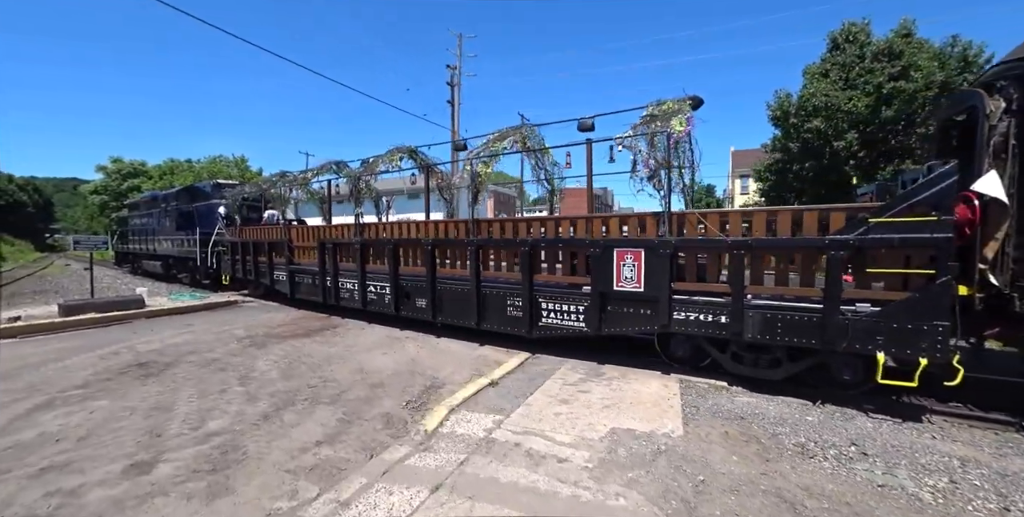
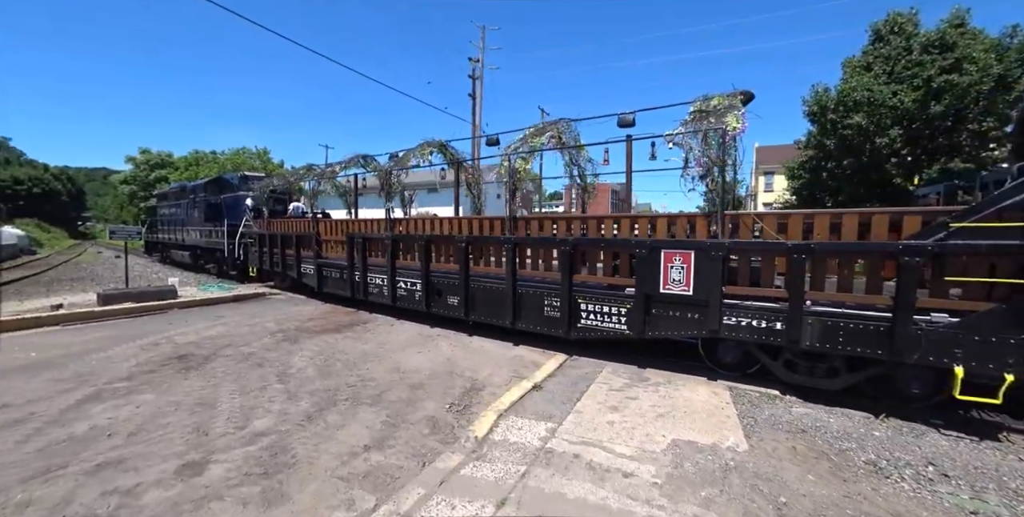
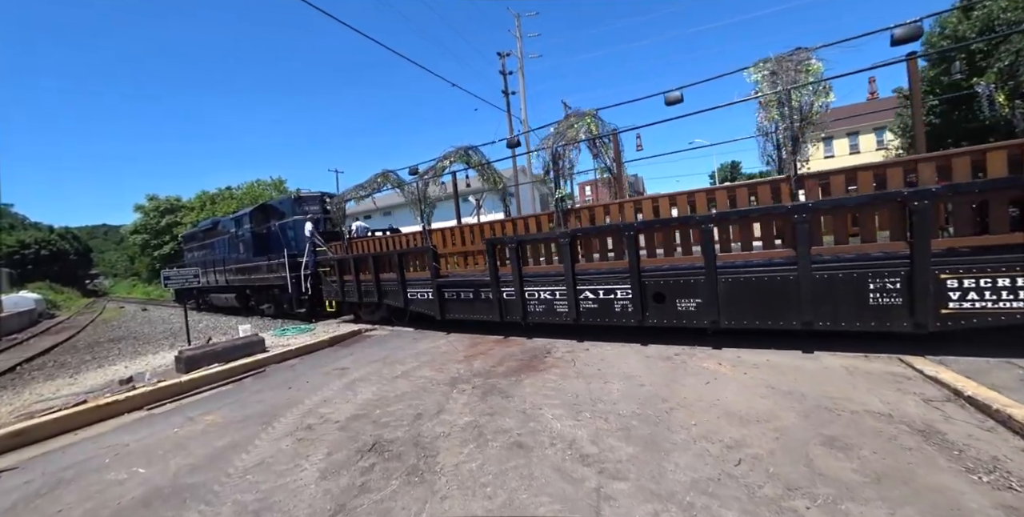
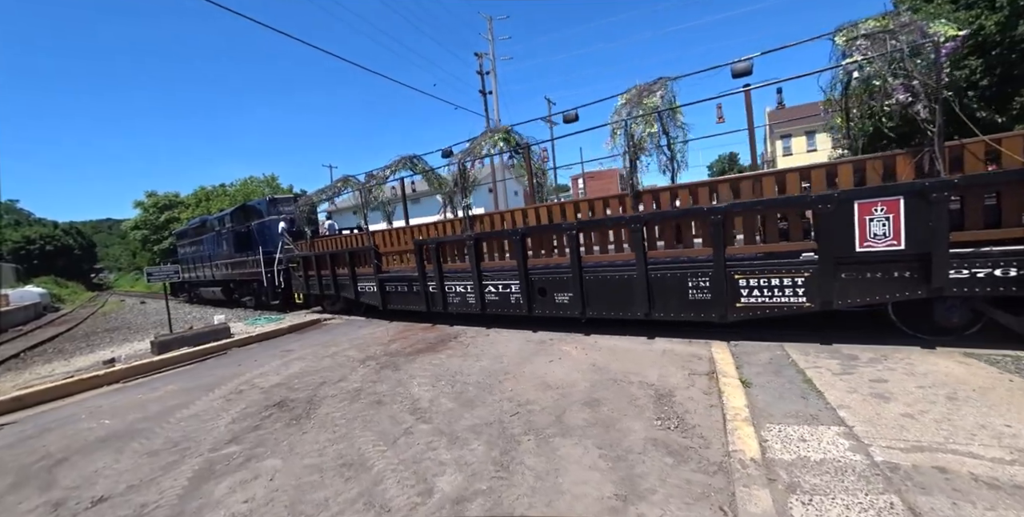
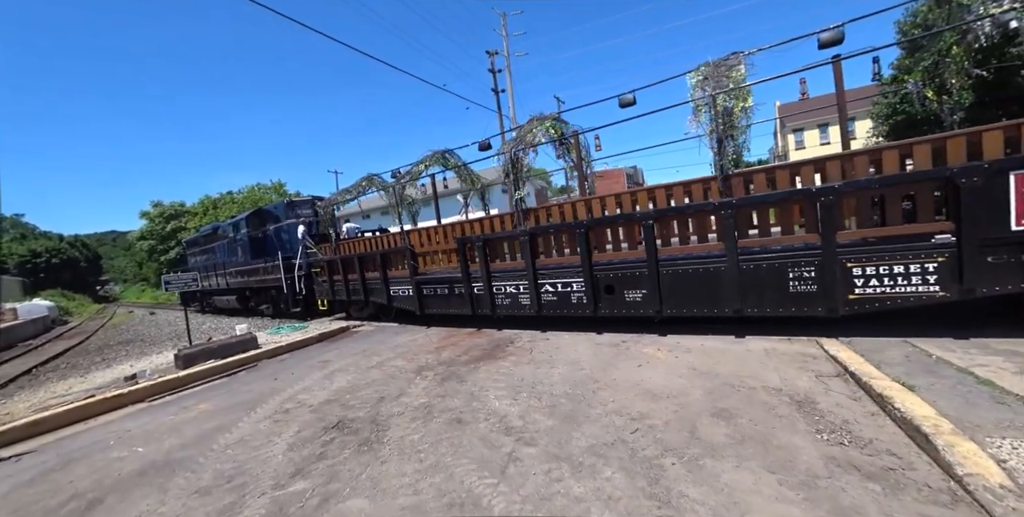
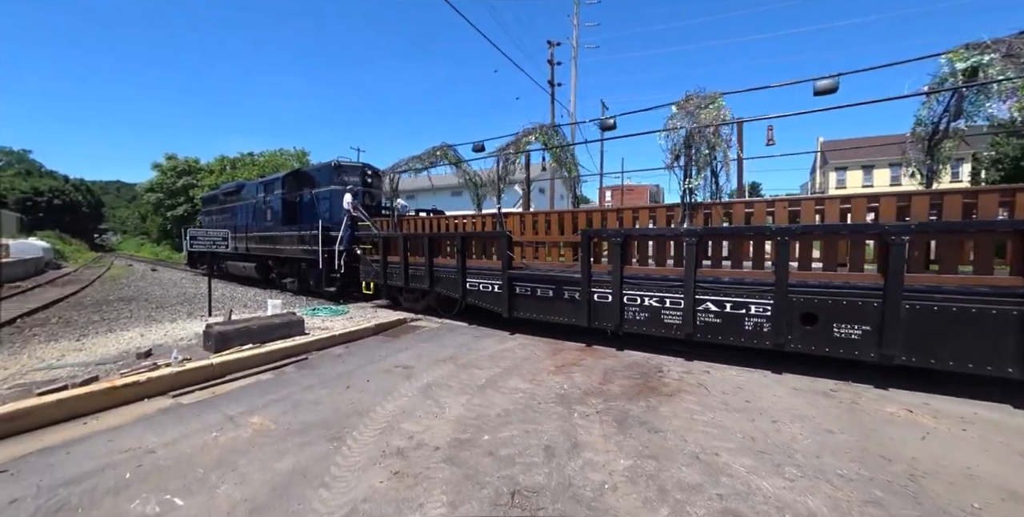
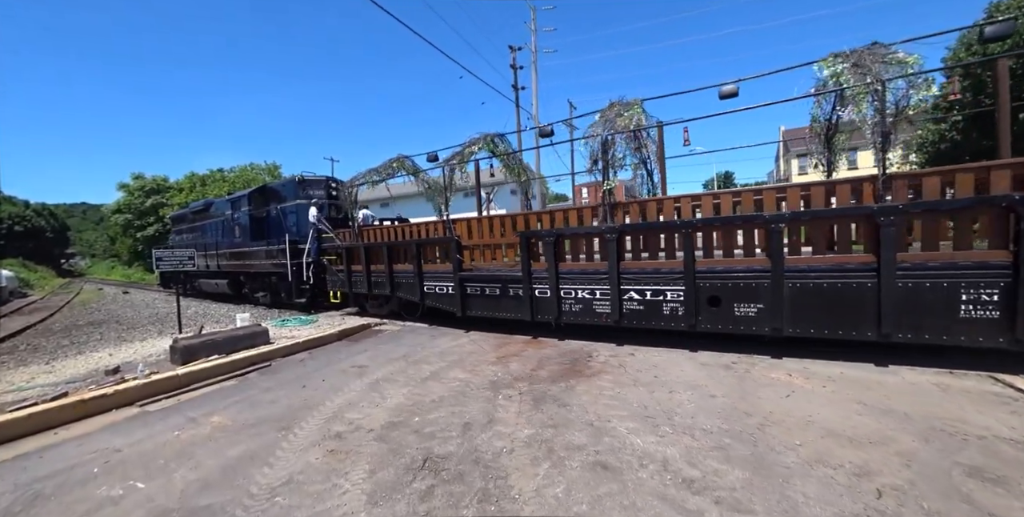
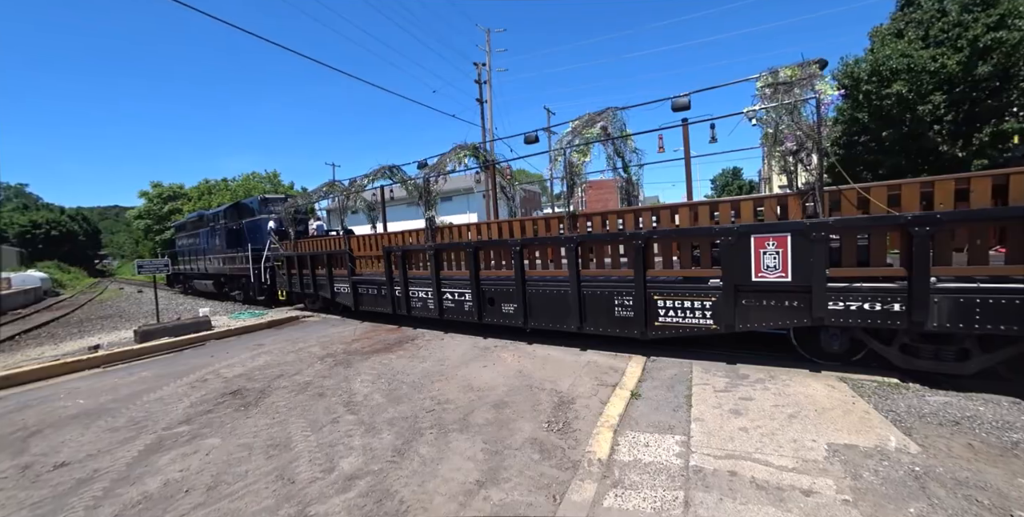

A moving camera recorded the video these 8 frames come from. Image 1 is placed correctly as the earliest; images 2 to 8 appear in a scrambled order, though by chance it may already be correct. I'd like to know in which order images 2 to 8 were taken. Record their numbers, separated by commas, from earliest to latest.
2, 8, 4, 5, 3, 7, 6
